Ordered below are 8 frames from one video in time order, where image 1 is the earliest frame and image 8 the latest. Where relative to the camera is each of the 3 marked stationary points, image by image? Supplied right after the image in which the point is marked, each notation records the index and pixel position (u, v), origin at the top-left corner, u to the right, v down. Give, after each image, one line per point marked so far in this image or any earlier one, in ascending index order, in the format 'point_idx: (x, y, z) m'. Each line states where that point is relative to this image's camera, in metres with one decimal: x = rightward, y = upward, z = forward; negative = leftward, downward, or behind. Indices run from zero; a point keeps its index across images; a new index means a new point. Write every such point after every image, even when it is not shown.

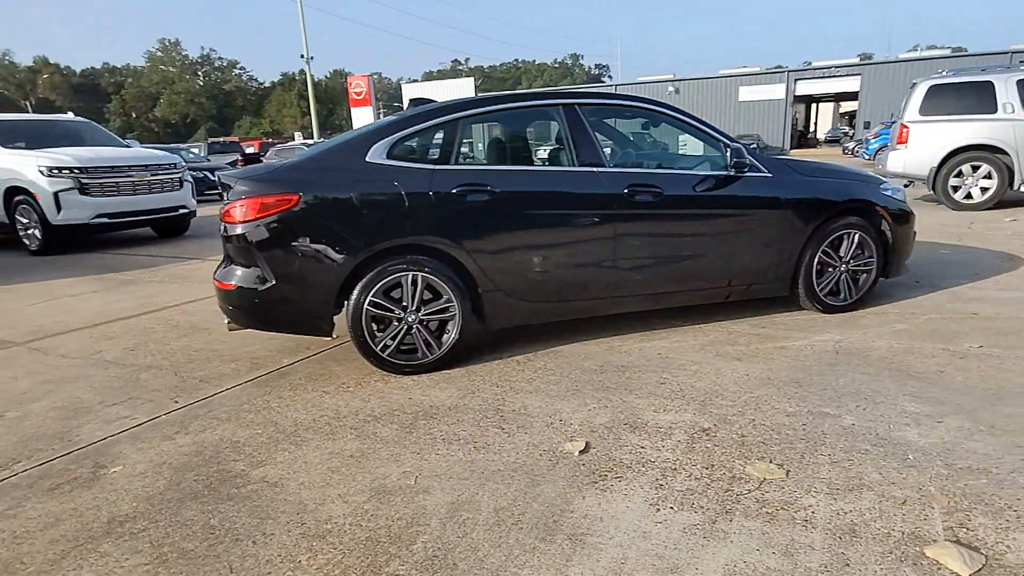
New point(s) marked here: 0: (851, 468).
0: (+1.4, -0.8, +2.7) m
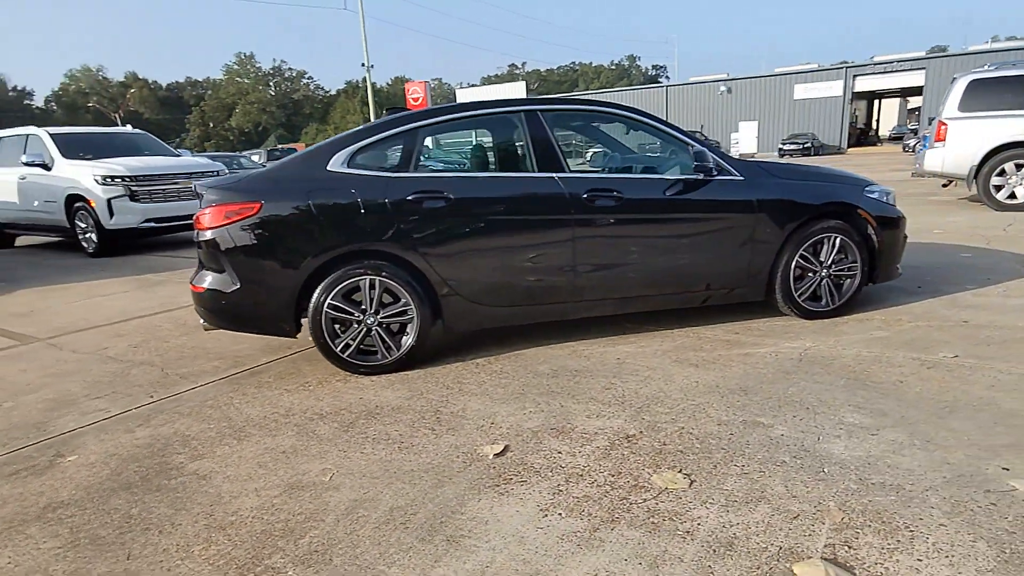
0: (+1.0, -0.8, +2.6) m
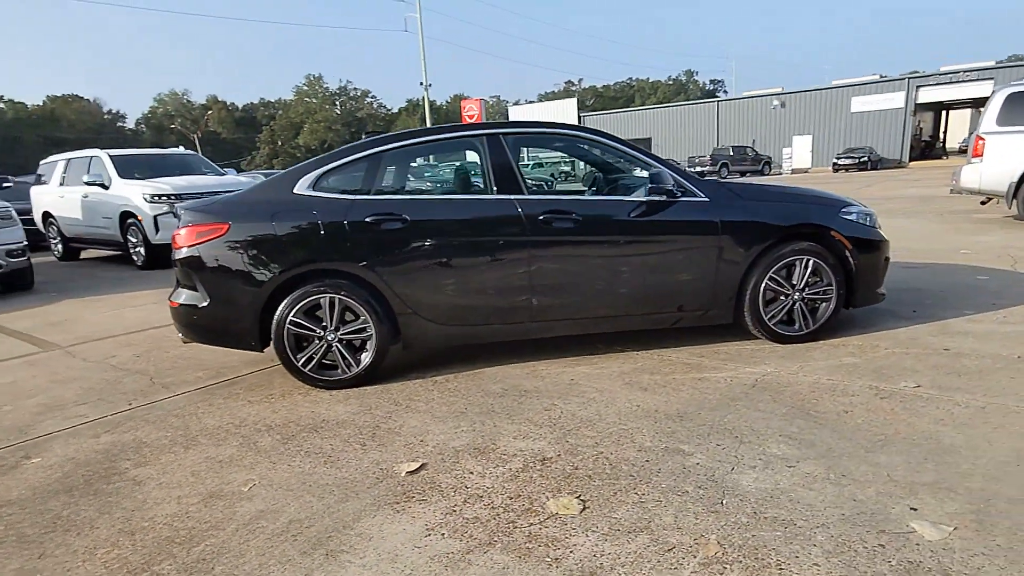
0: (+0.6, -0.9, +2.6) m
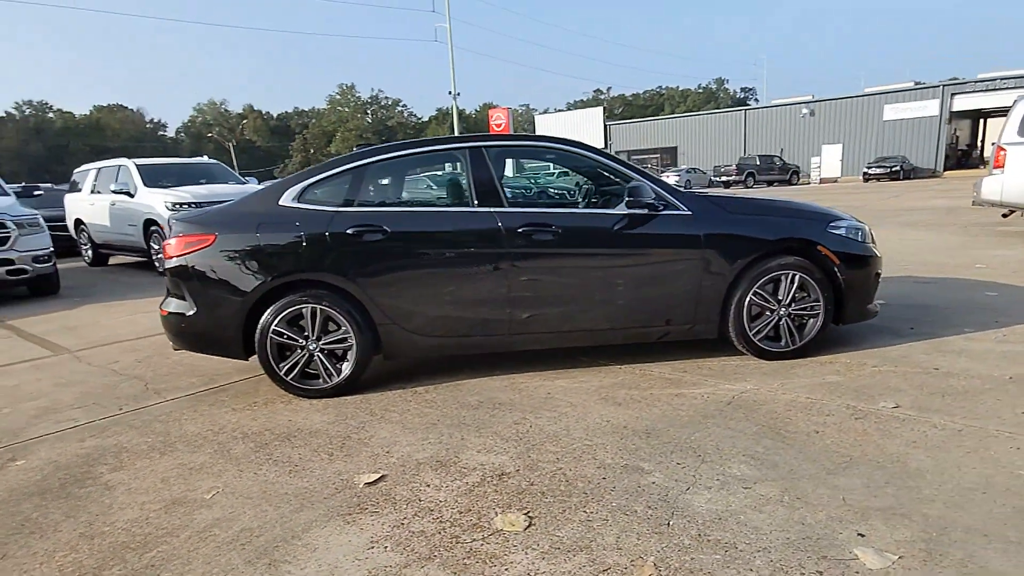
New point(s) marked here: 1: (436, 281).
0: (+0.3, -1.0, +2.5) m
1: (-0.5, 0.0, +4.3) m
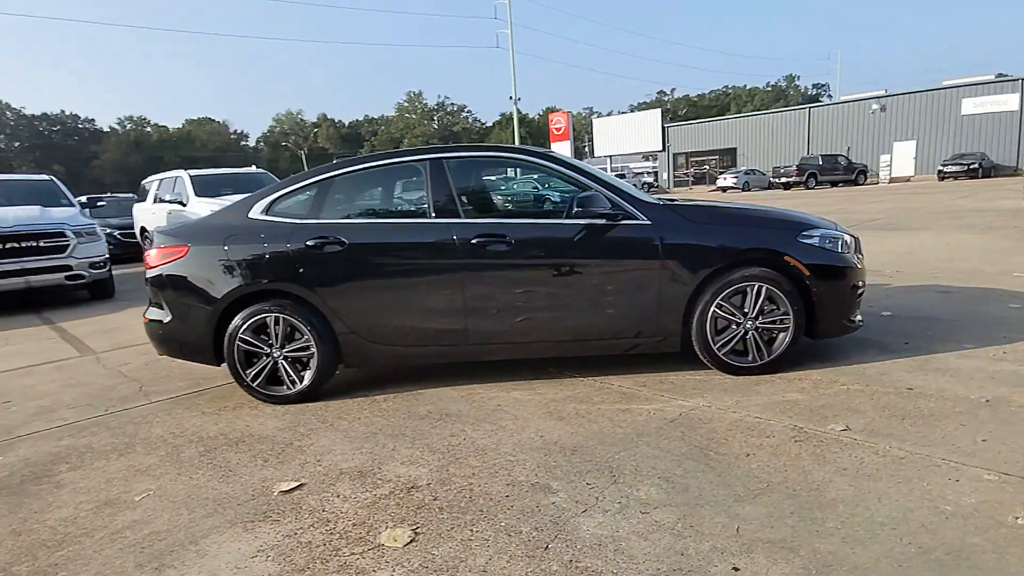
0: (-0.2, -1.0, +2.5) m
1: (-0.8, 0.0, +4.3) m
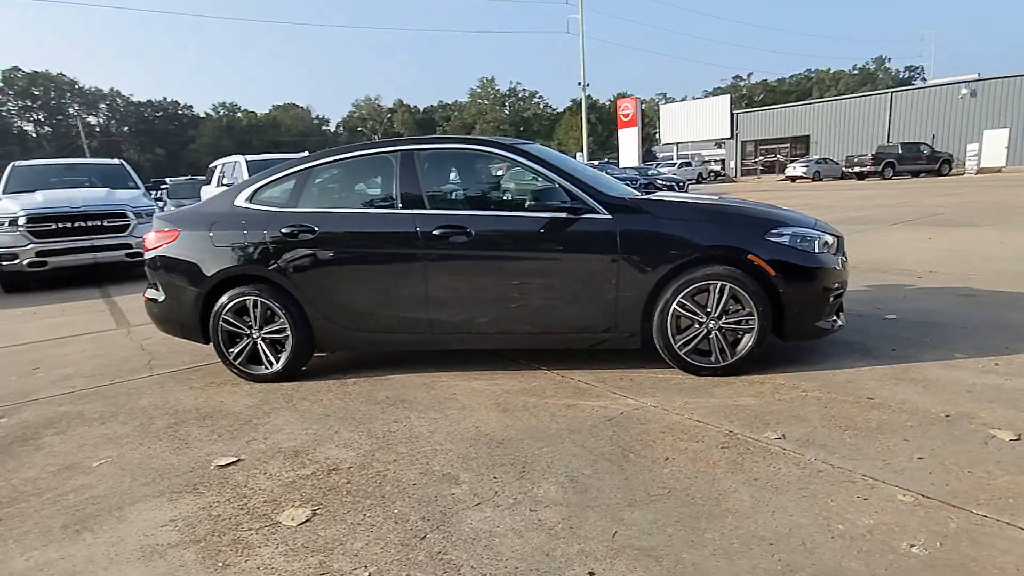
0: (-0.6, -1.0, +2.6) m
1: (-1.0, +0.1, +4.4) m
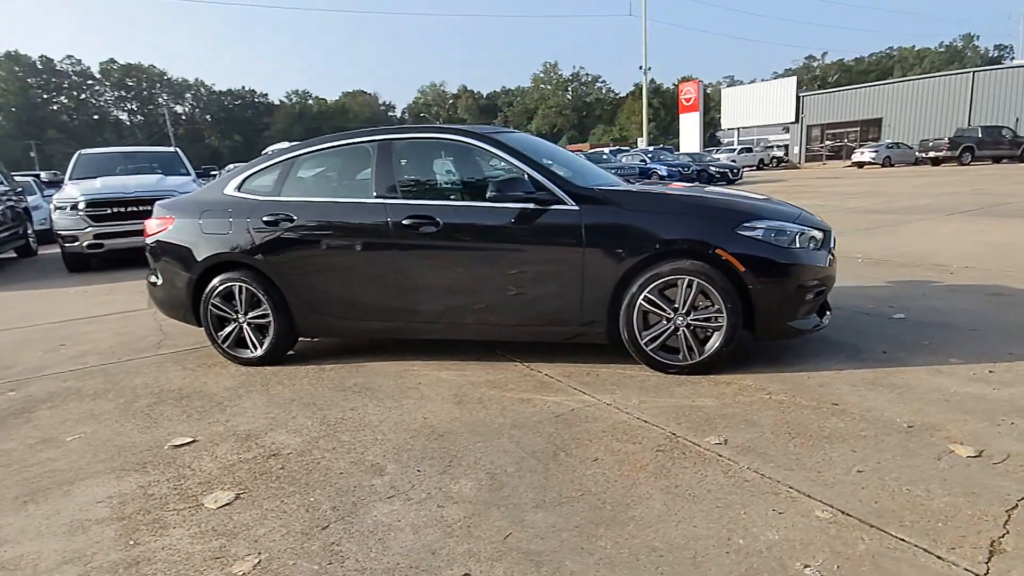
0: (-1.0, -0.9, +2.6) m
1: (-1.2, +0.2, +4.5) m
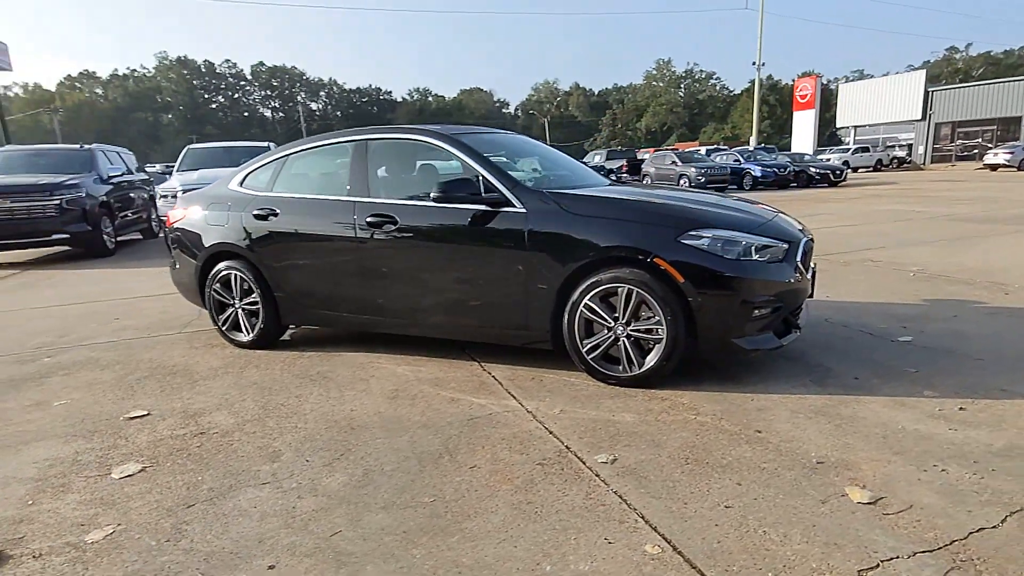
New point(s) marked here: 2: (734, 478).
0: (-1.6, -0.9, +2.8) m
1: (-1.4, +0.2, +4.6) m
2: (+0.9, -0.8, +2.6) m
